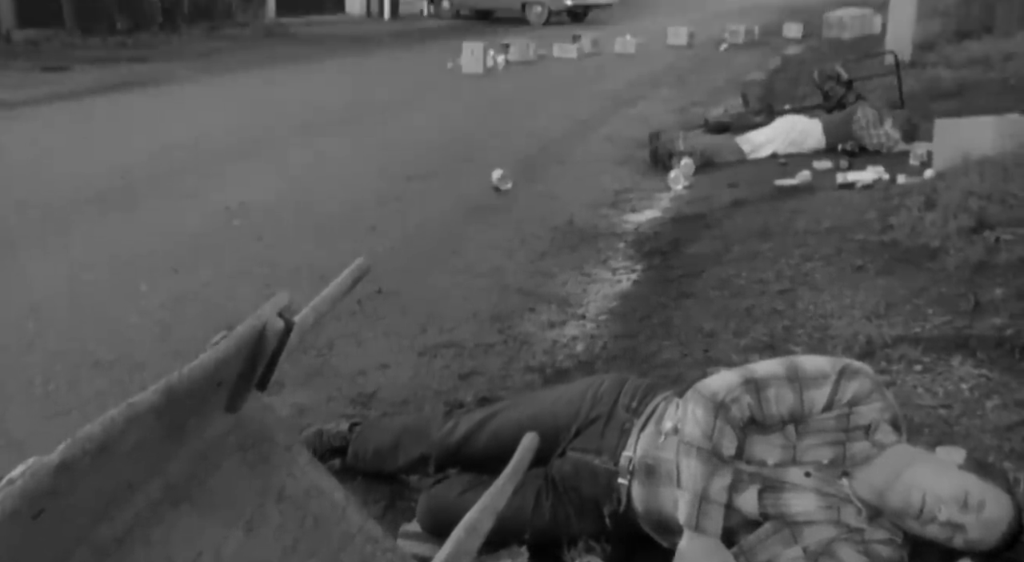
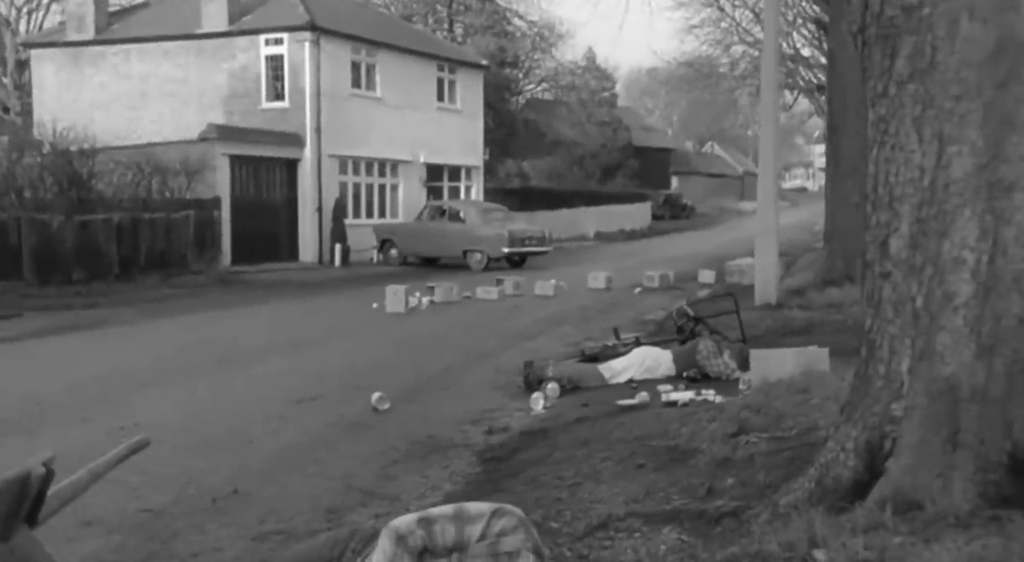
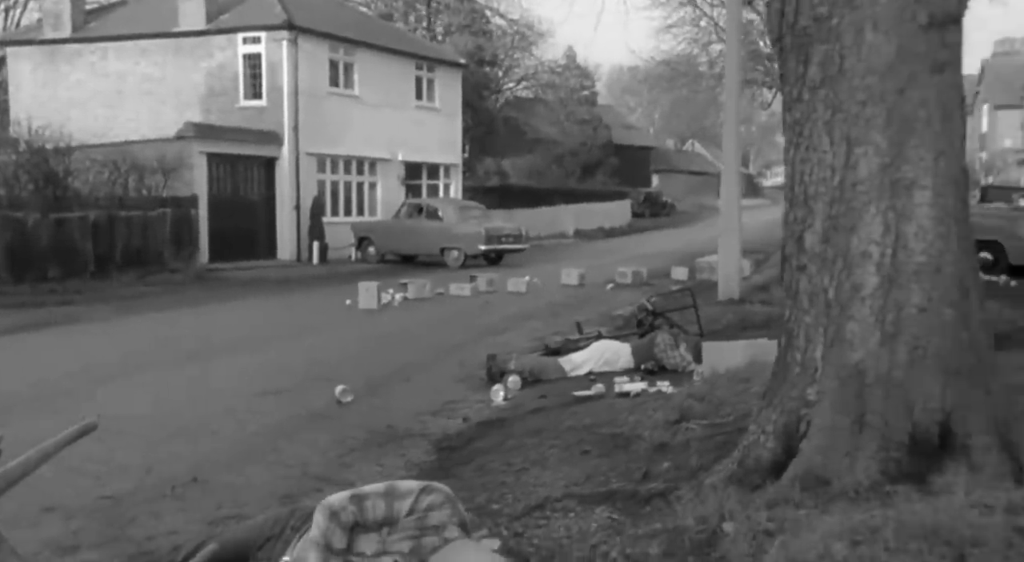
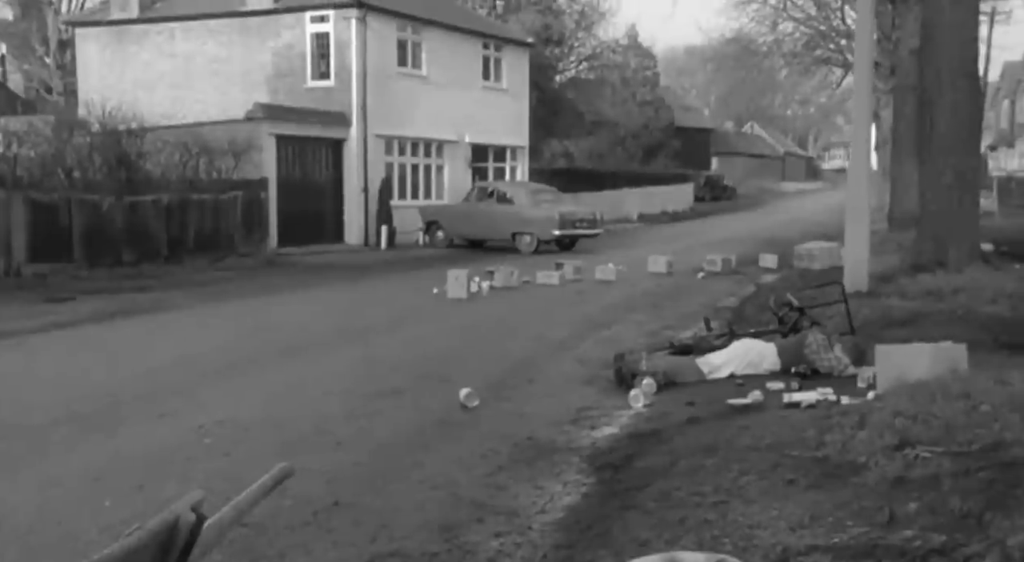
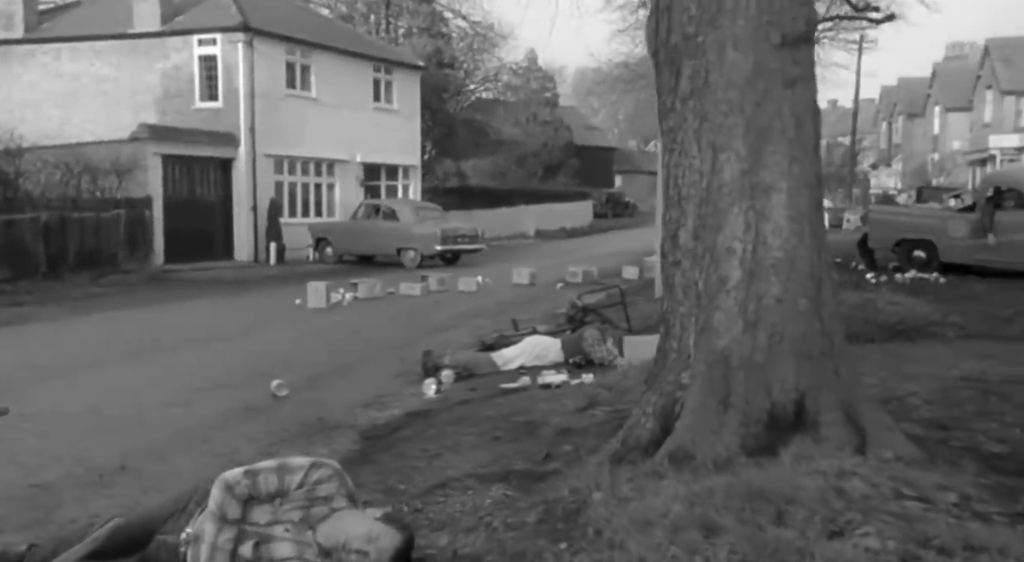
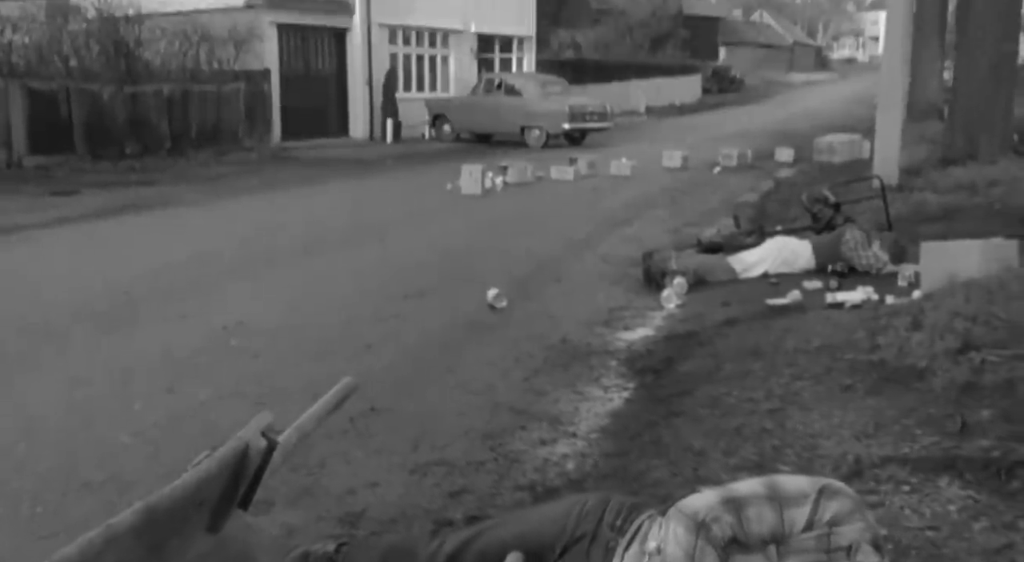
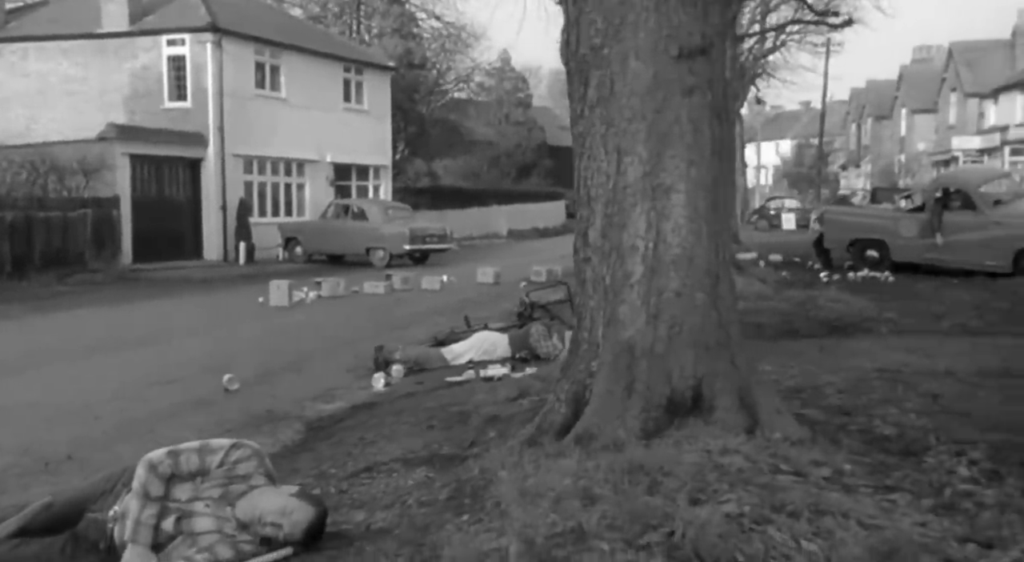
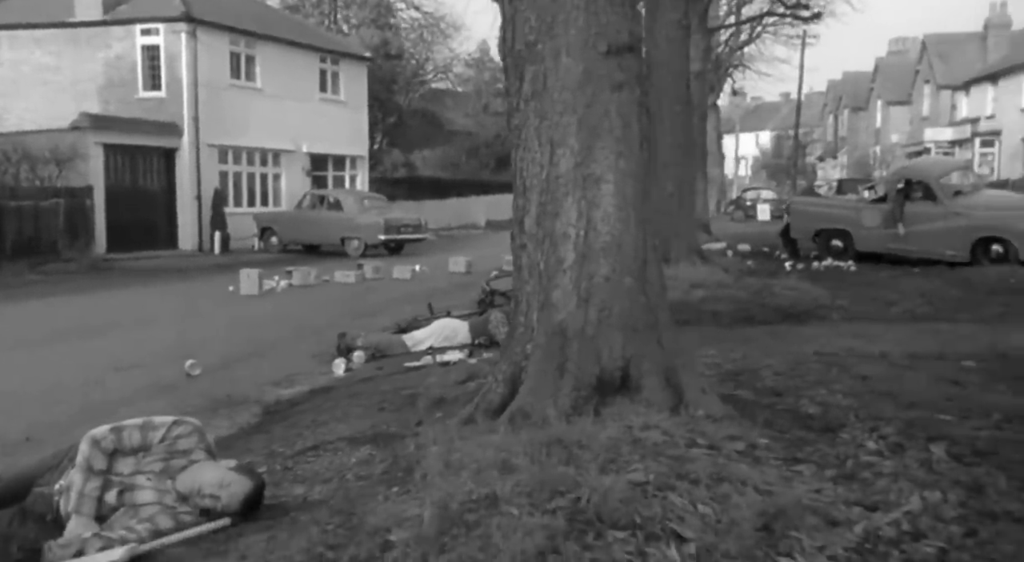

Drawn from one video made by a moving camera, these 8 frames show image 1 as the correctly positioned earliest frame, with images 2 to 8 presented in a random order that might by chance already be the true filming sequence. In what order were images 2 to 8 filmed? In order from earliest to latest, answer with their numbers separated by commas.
6, 4, 2, 3, 5, 7, 8
